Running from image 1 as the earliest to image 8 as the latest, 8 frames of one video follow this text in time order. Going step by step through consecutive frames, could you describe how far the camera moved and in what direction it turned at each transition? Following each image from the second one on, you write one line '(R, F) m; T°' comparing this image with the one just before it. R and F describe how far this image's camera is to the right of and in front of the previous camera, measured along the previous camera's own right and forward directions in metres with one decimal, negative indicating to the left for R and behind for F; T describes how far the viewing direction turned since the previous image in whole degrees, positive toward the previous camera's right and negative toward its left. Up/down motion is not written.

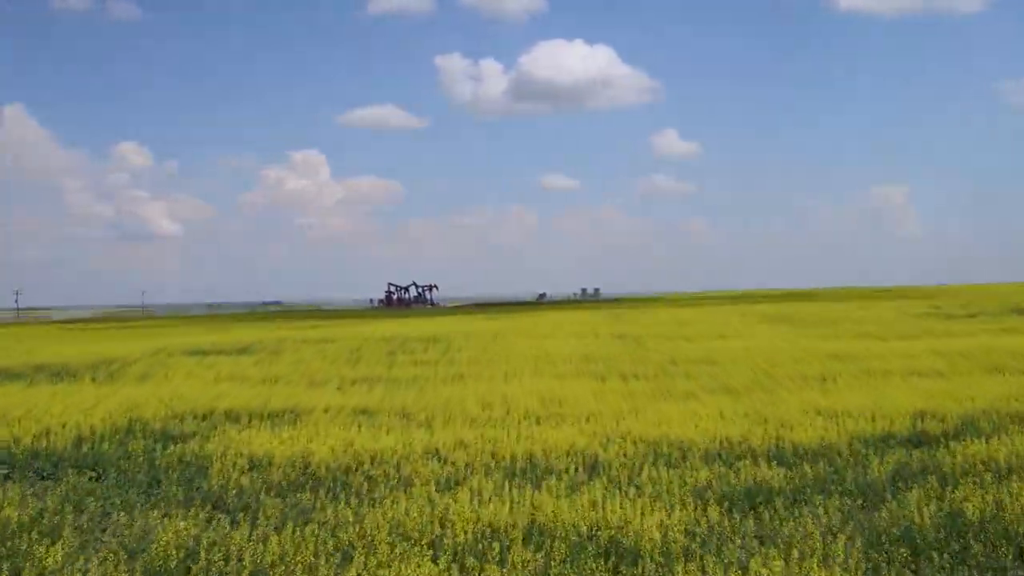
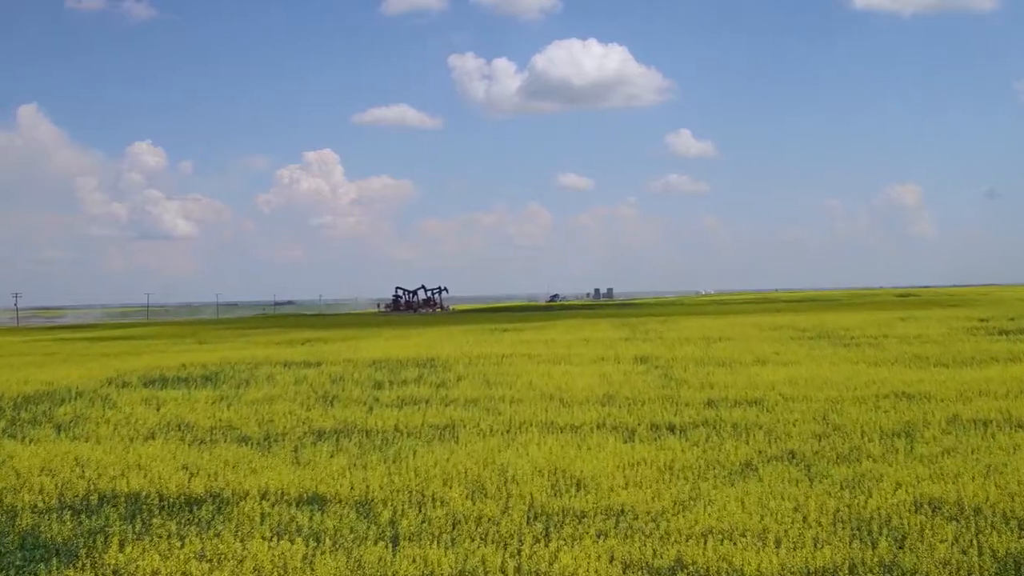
(0.0, +1.9) m; 0°
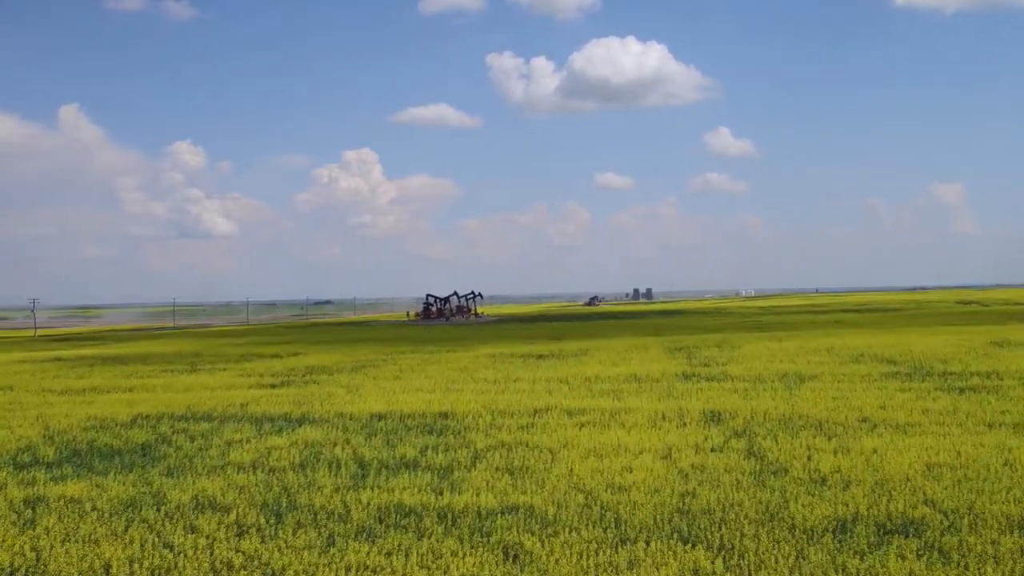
(0.0, +3.0) m; -1°
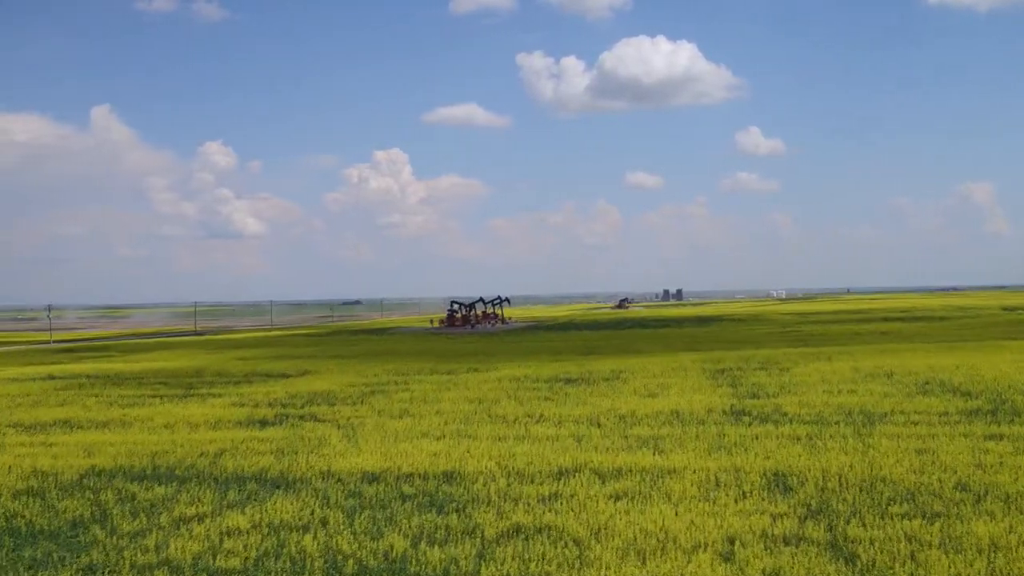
(+0.1, +2.0) m; -1°
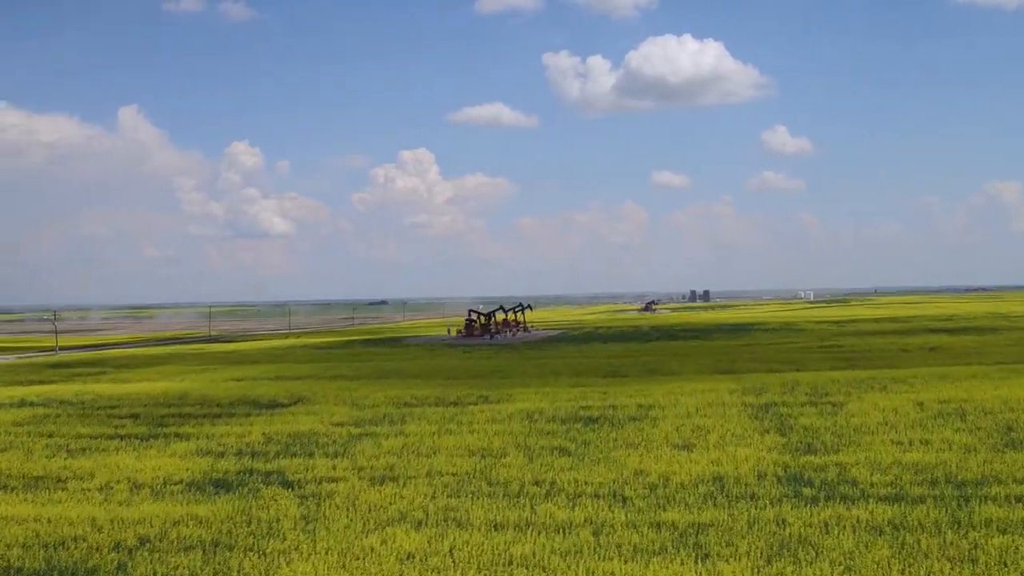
(+0.2, +2.5) m; -1°
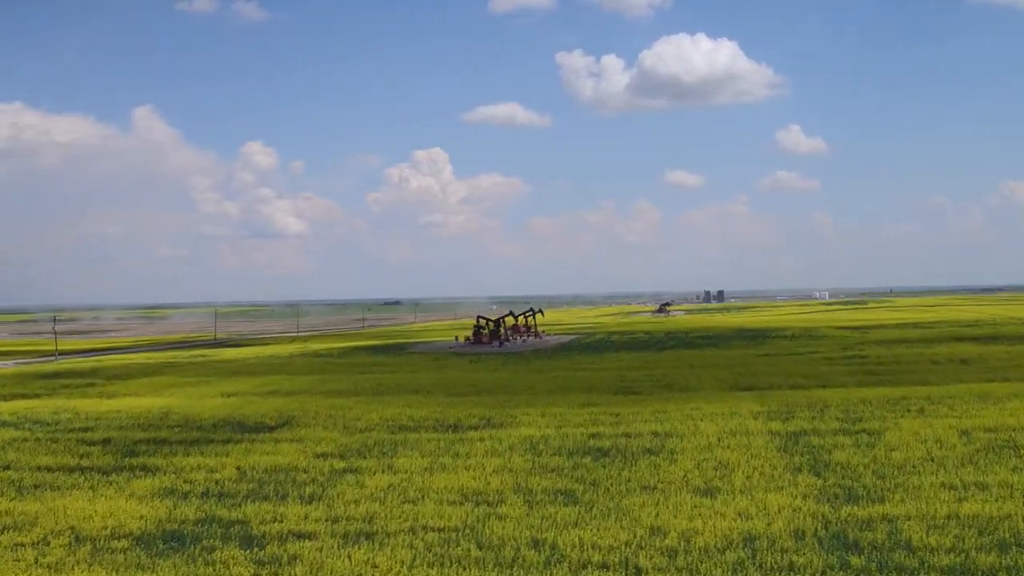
(+0.1, +1.6) m; -1°
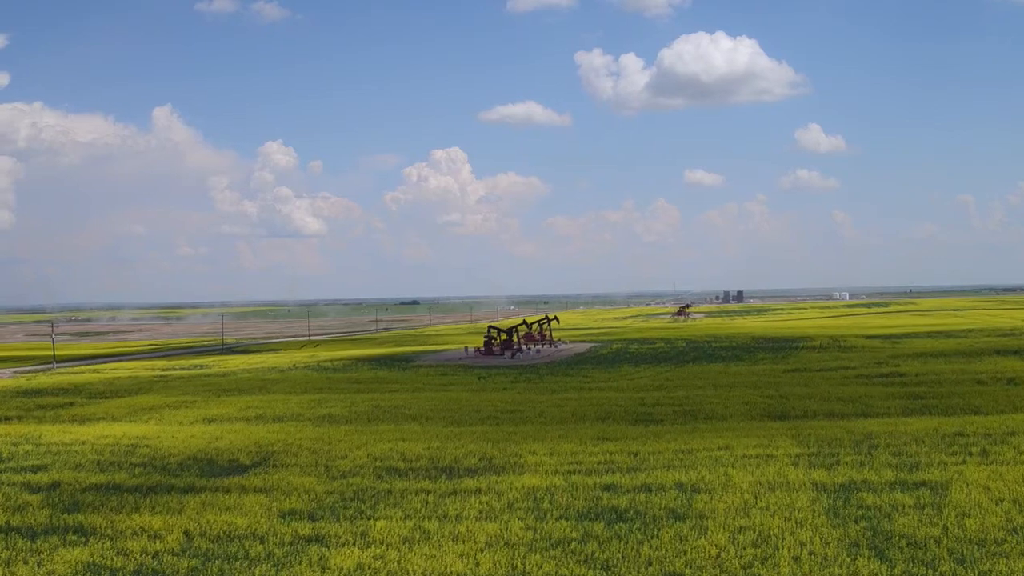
(+0.2, +2.3) m; -1°
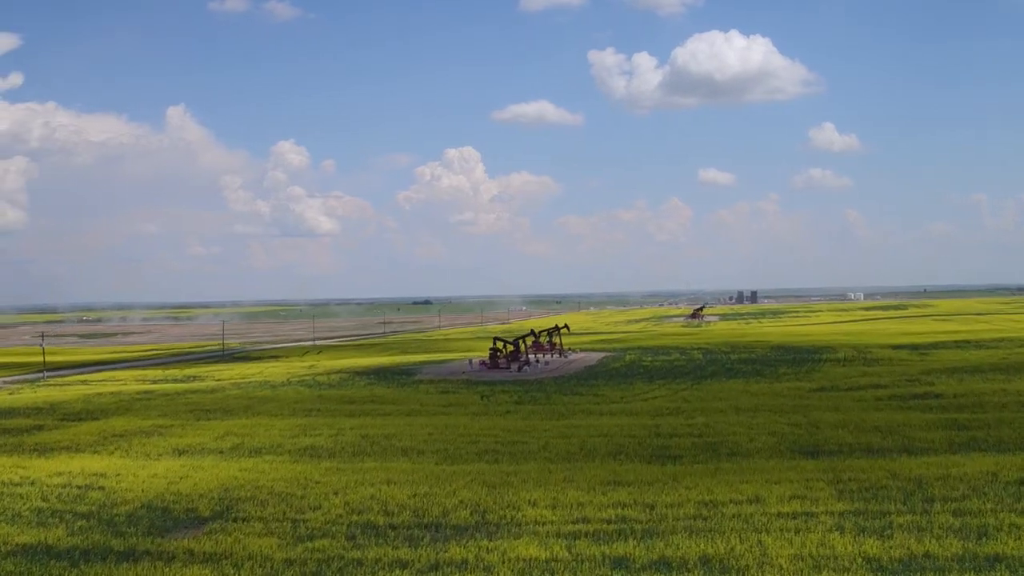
(+0.2, +2.3) m; 0°
